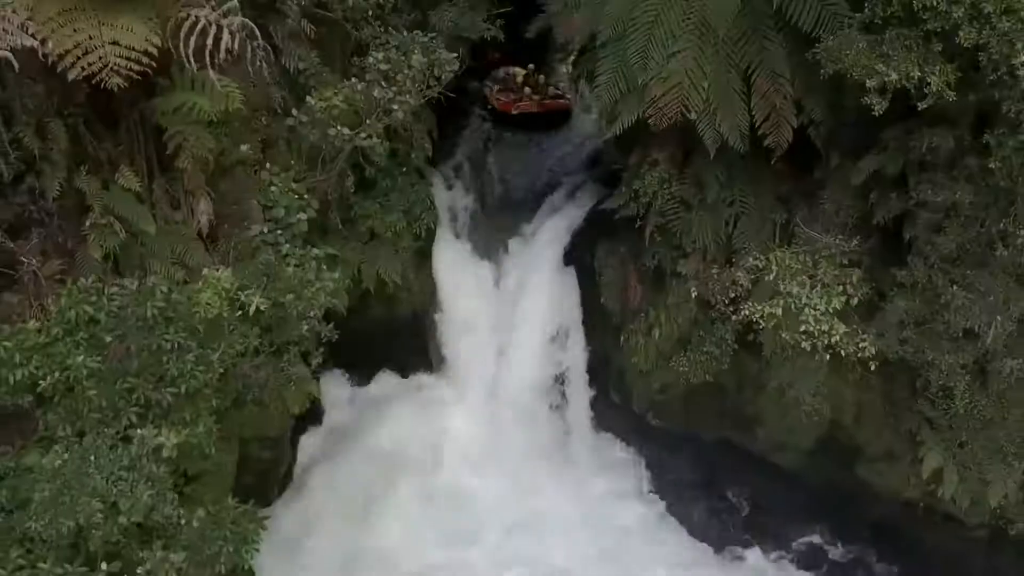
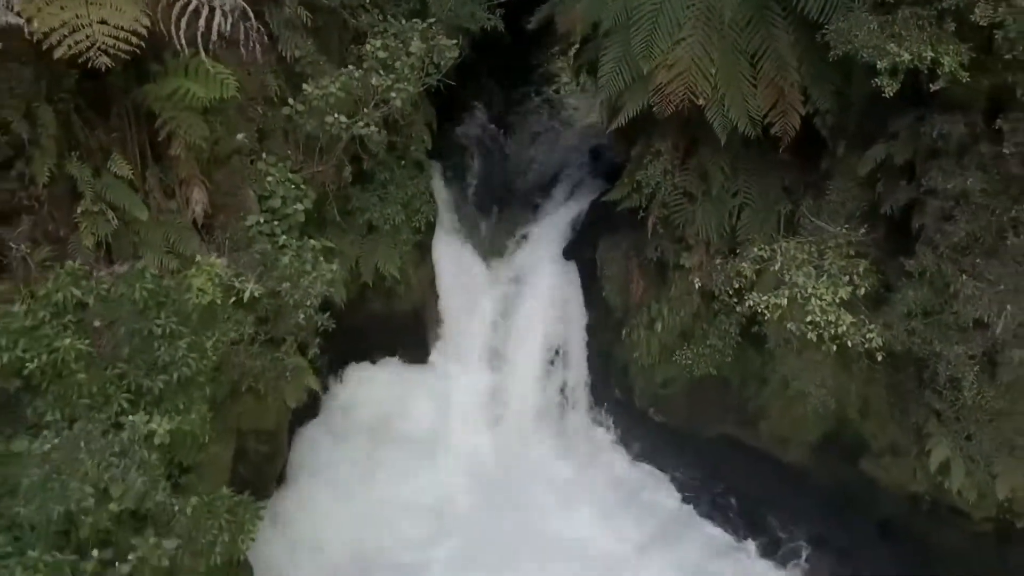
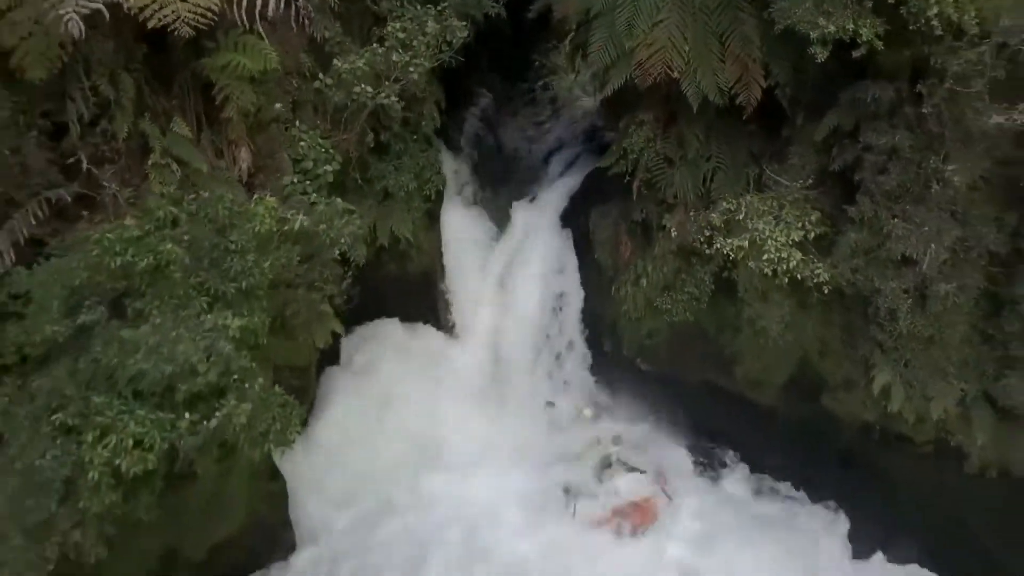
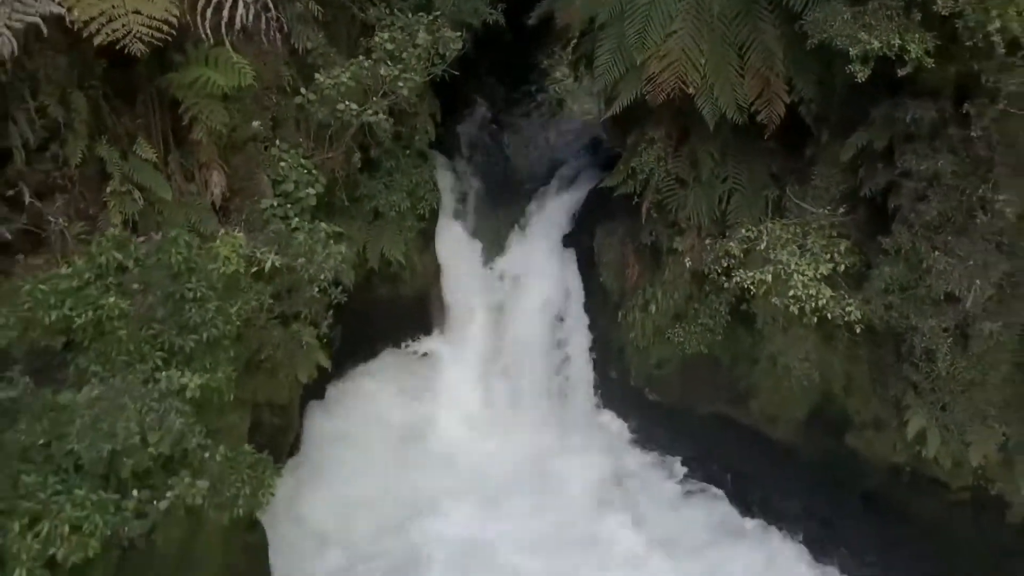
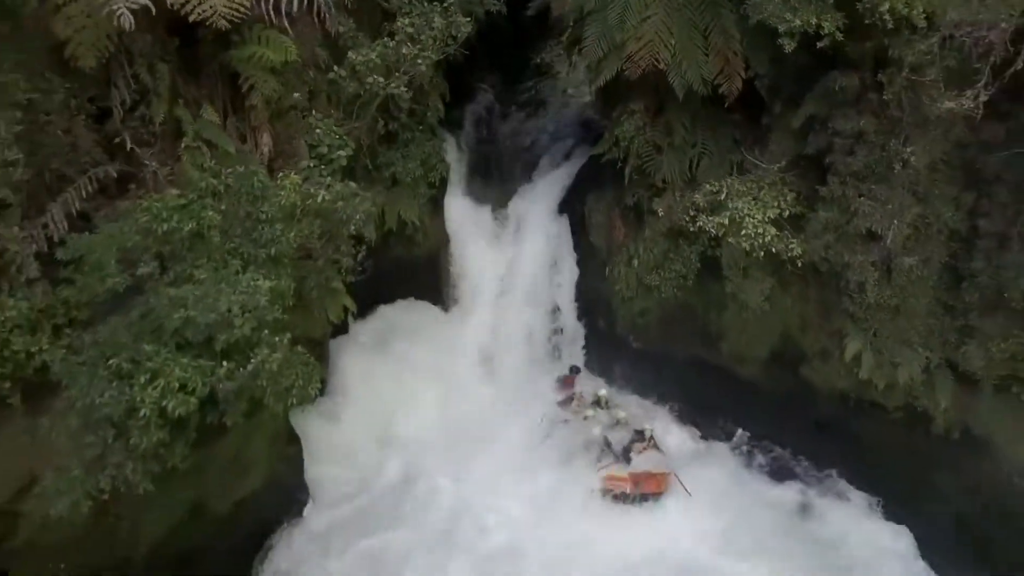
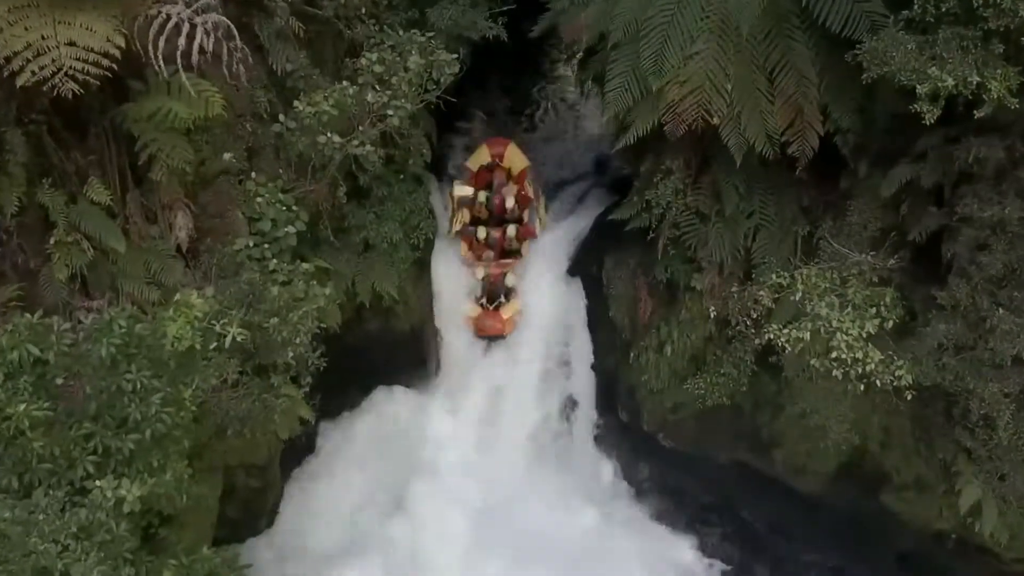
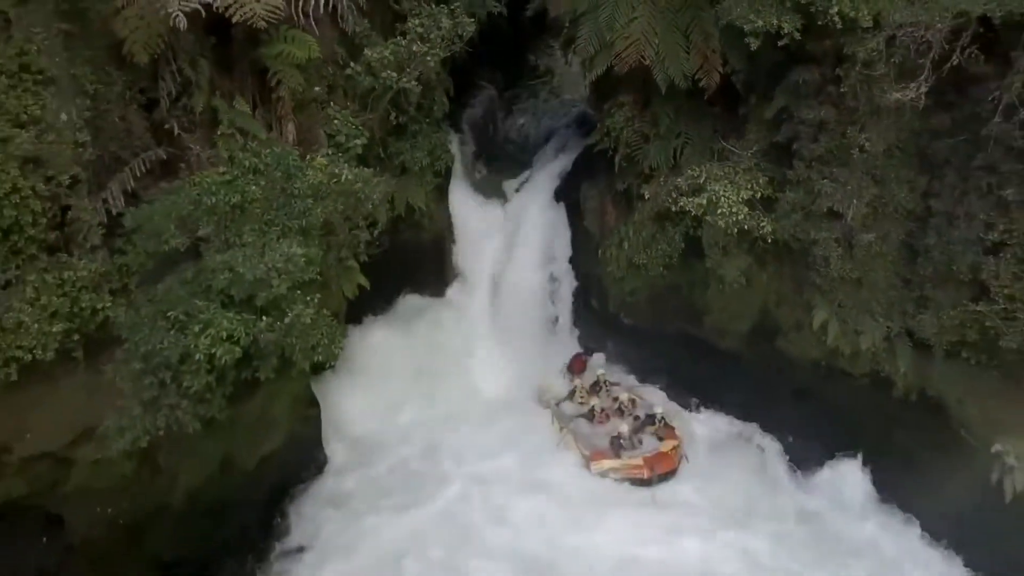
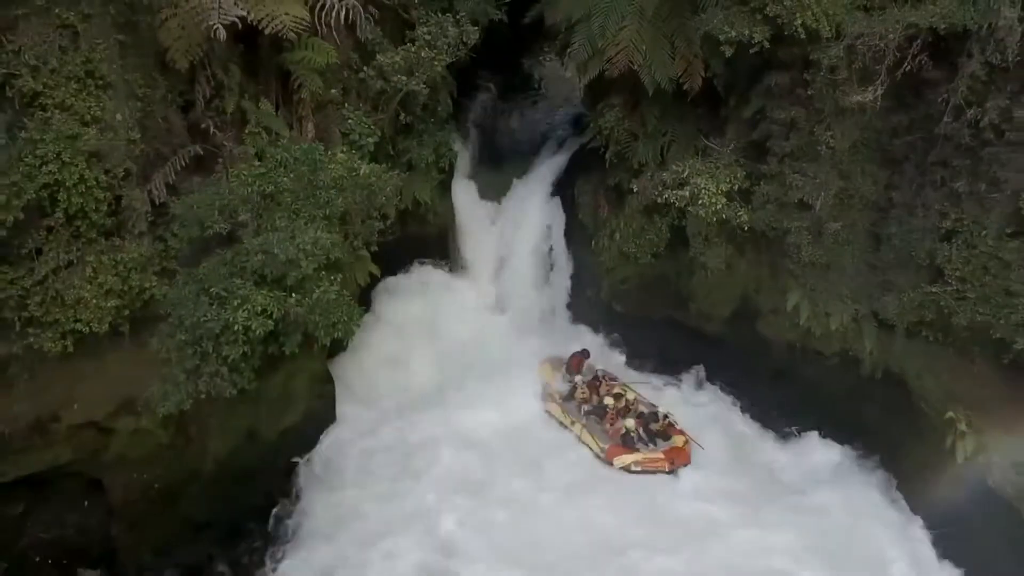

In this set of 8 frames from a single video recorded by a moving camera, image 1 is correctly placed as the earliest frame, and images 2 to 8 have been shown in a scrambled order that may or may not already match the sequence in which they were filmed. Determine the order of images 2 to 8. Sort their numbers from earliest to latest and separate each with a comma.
6, 2, 4, 3, 5, 7, 8
